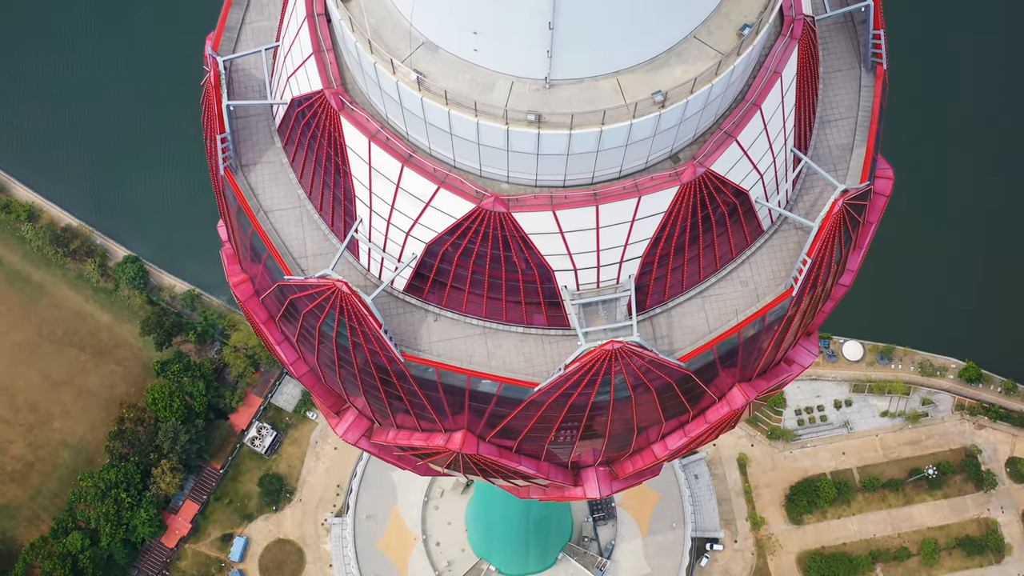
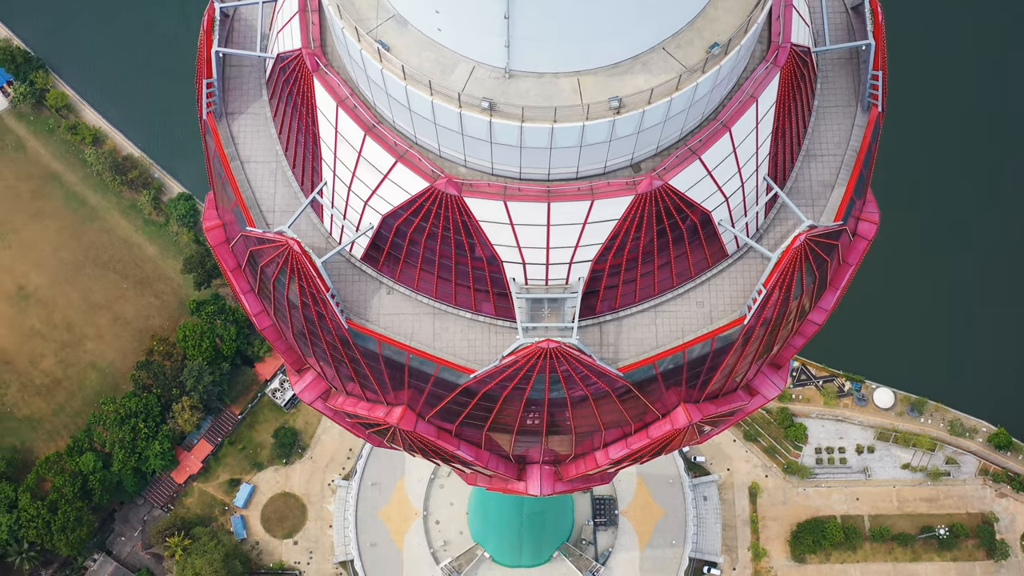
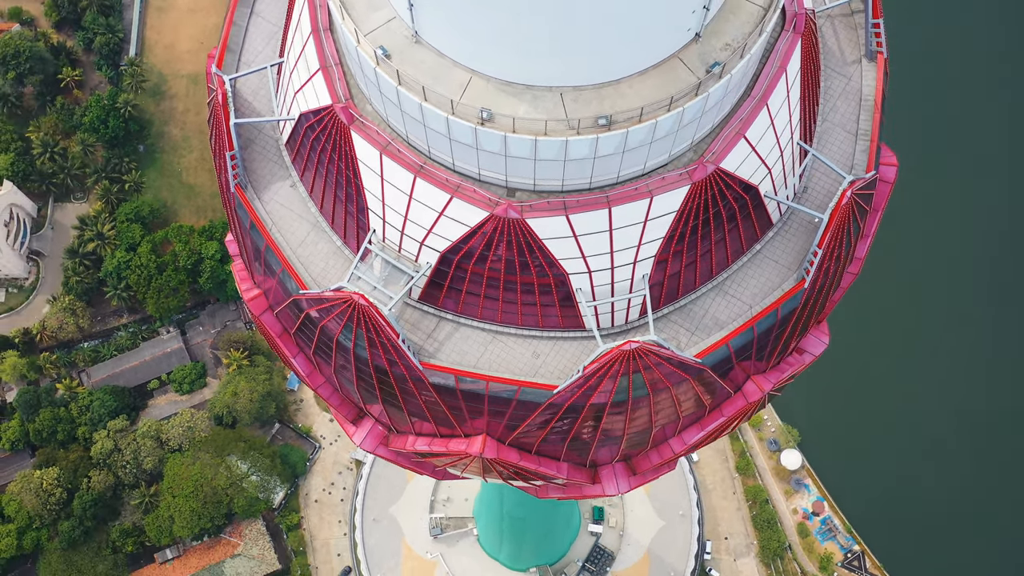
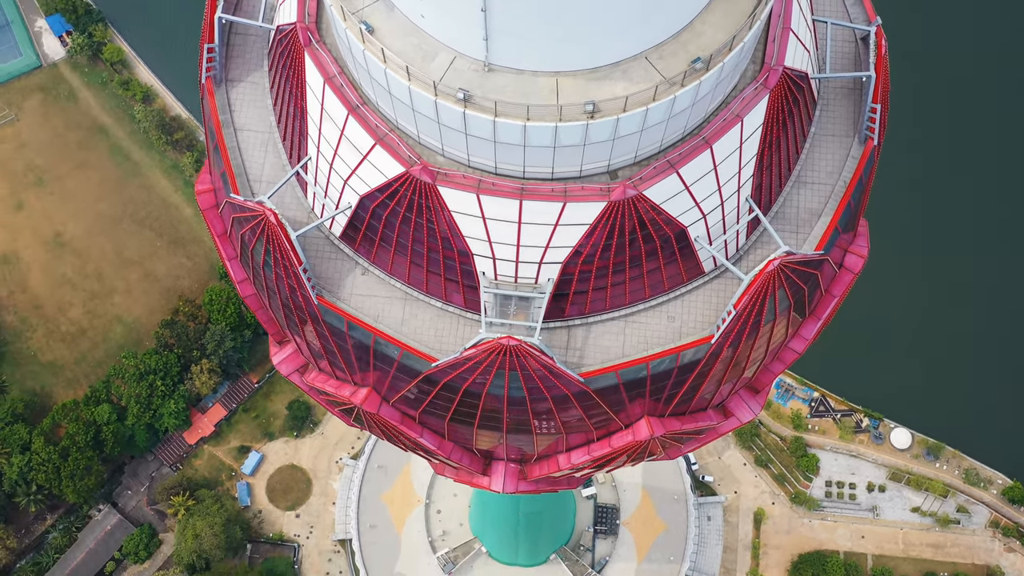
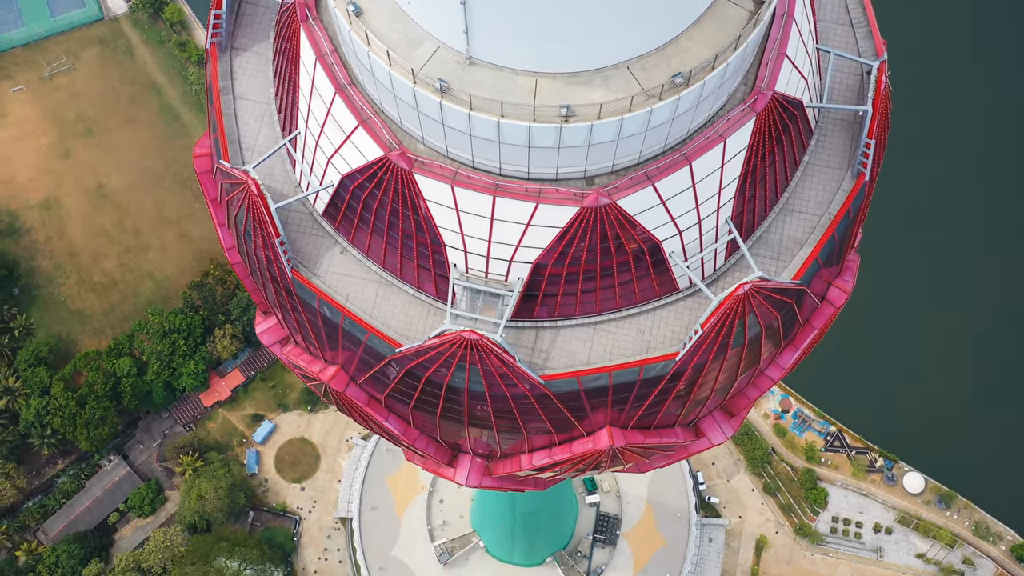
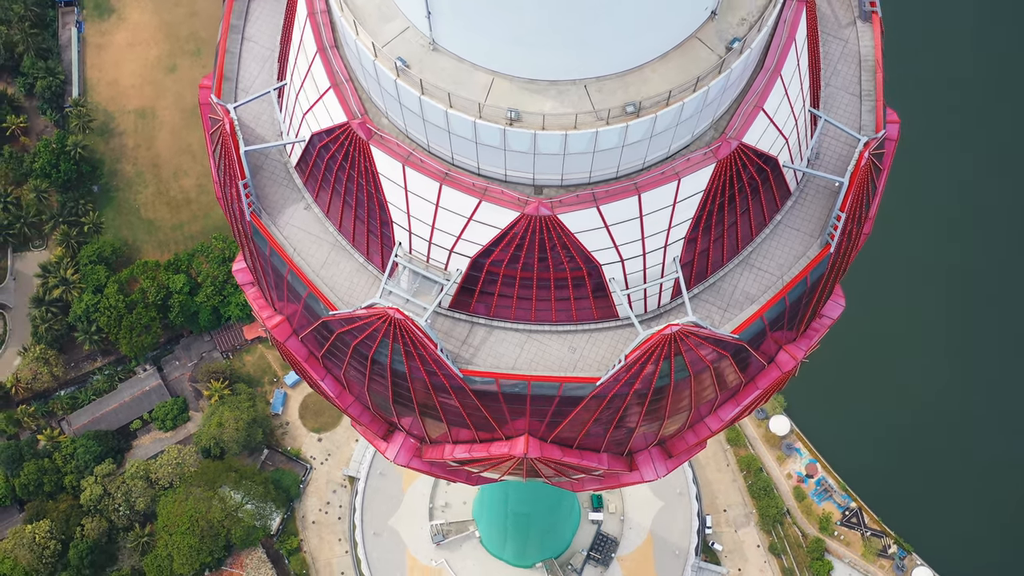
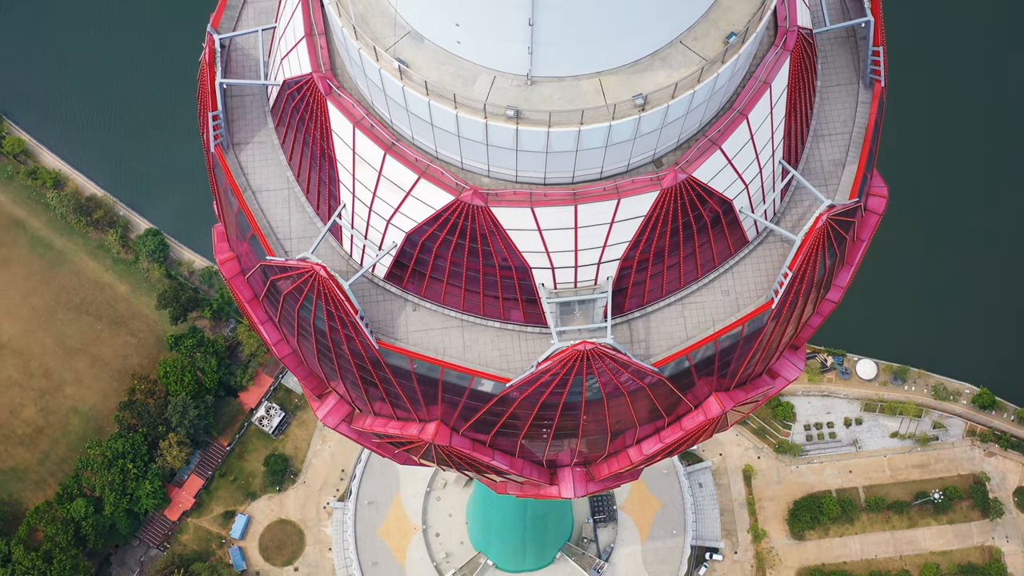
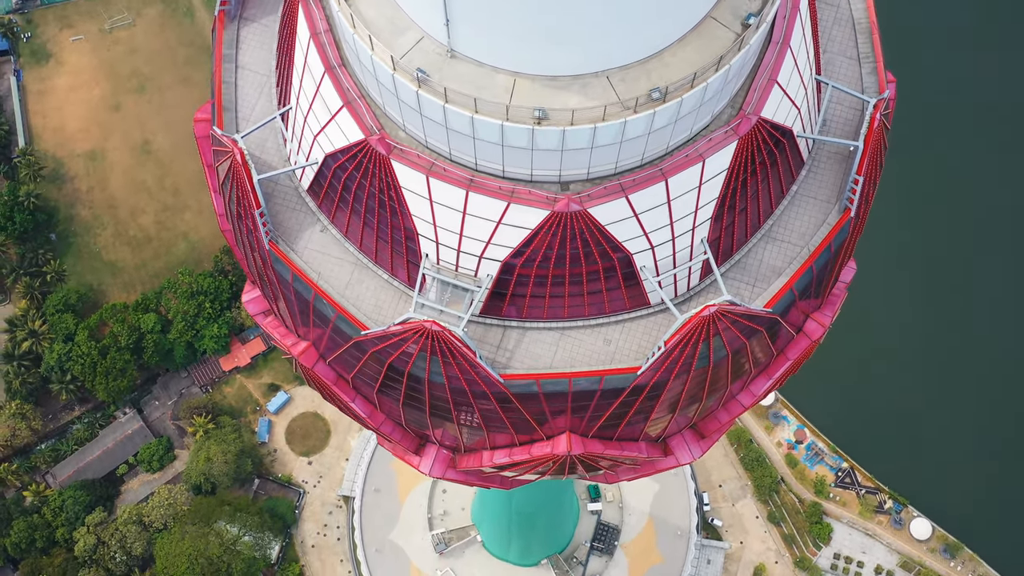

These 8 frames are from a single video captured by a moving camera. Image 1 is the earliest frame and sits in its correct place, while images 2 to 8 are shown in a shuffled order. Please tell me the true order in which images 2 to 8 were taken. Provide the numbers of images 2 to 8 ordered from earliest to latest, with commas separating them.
7, 2, 4, 5, 8, 6, 3
